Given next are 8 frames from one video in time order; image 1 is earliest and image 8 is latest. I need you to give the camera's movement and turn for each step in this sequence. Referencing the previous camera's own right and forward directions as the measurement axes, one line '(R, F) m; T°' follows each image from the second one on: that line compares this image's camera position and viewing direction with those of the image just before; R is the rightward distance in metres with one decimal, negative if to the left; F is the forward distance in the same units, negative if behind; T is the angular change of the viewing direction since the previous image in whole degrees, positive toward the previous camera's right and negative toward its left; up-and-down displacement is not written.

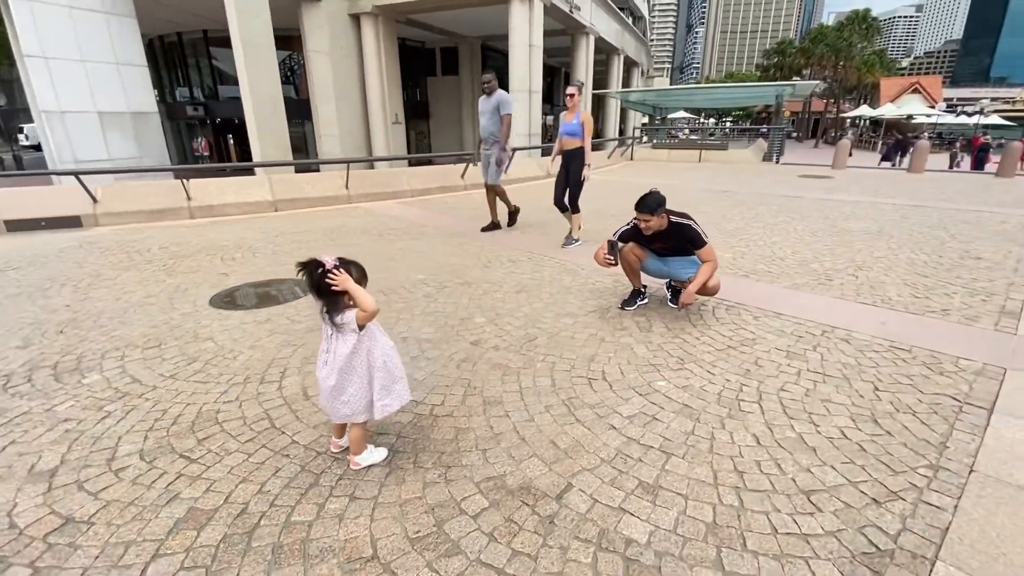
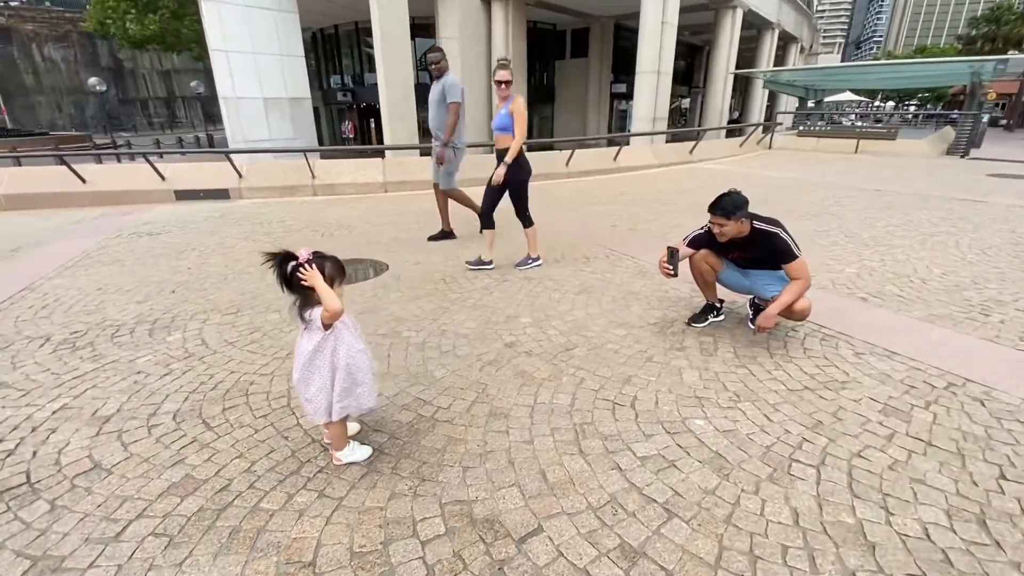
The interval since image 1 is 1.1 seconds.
(+0.6, +0.3) m; -14°
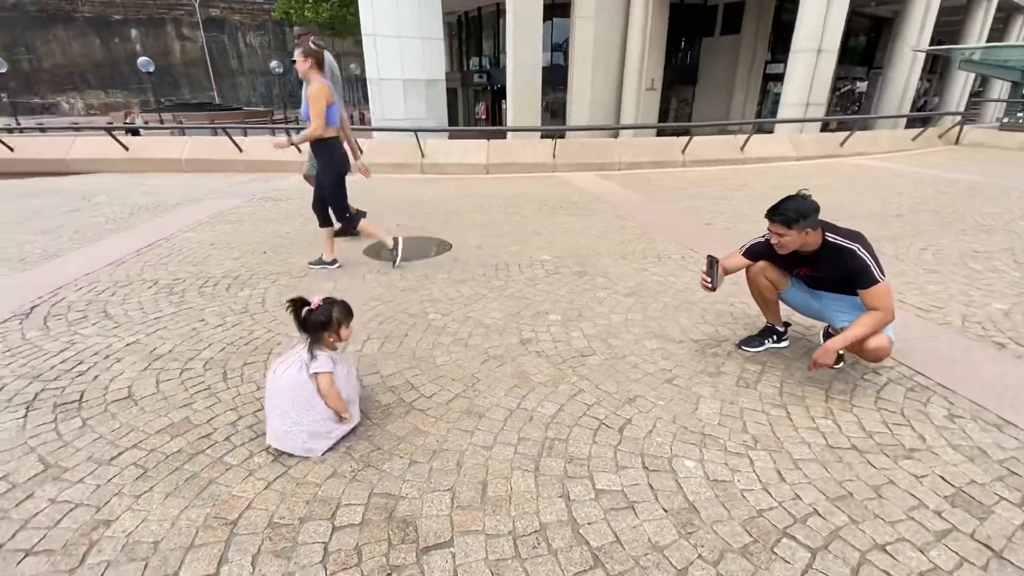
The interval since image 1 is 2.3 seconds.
(+0.7, +0.3) m; -14°
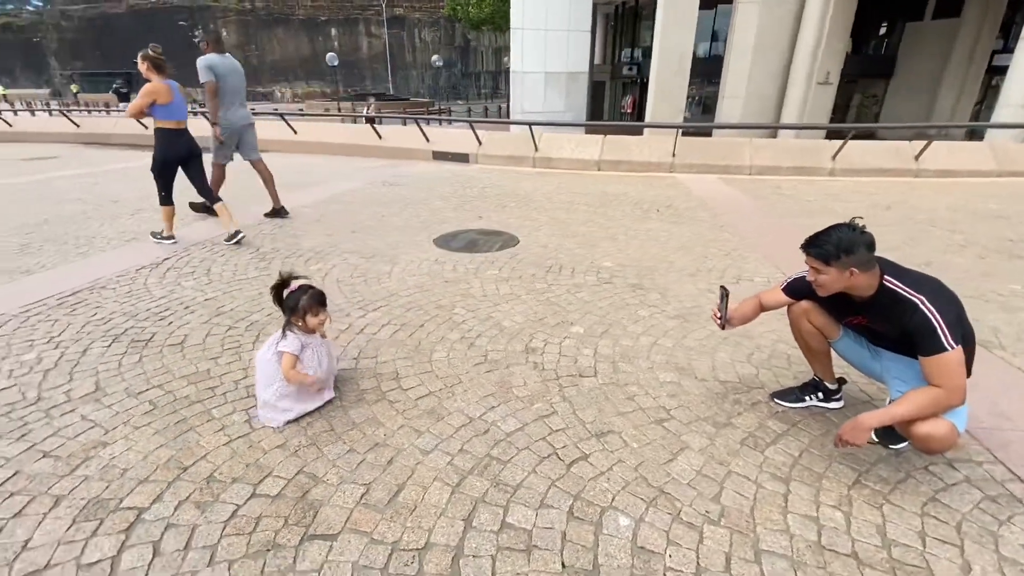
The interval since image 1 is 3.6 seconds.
(+0.8, +0.2) m; -16°
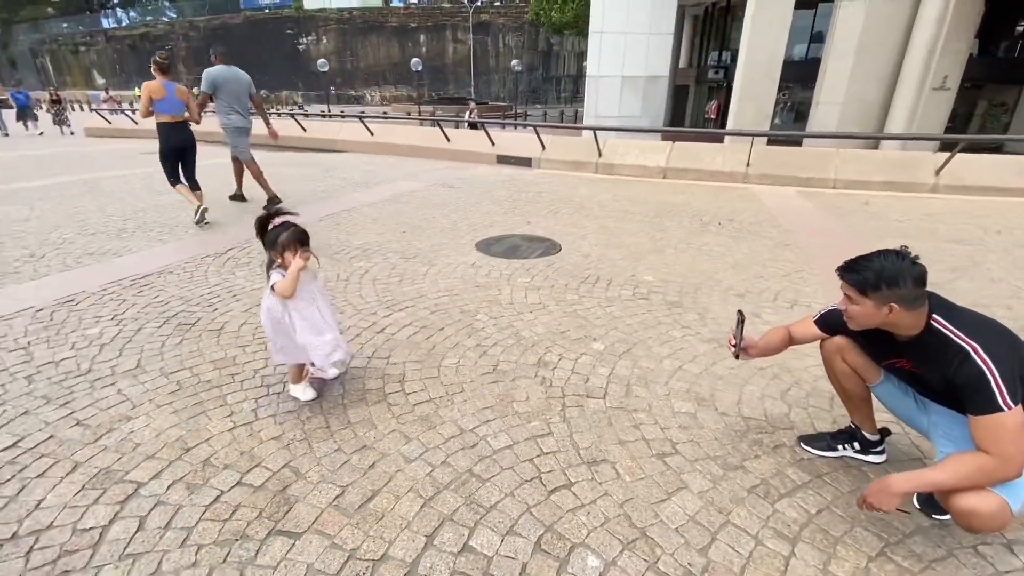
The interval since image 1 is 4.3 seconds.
(+0.4, +0.1) m; -8°
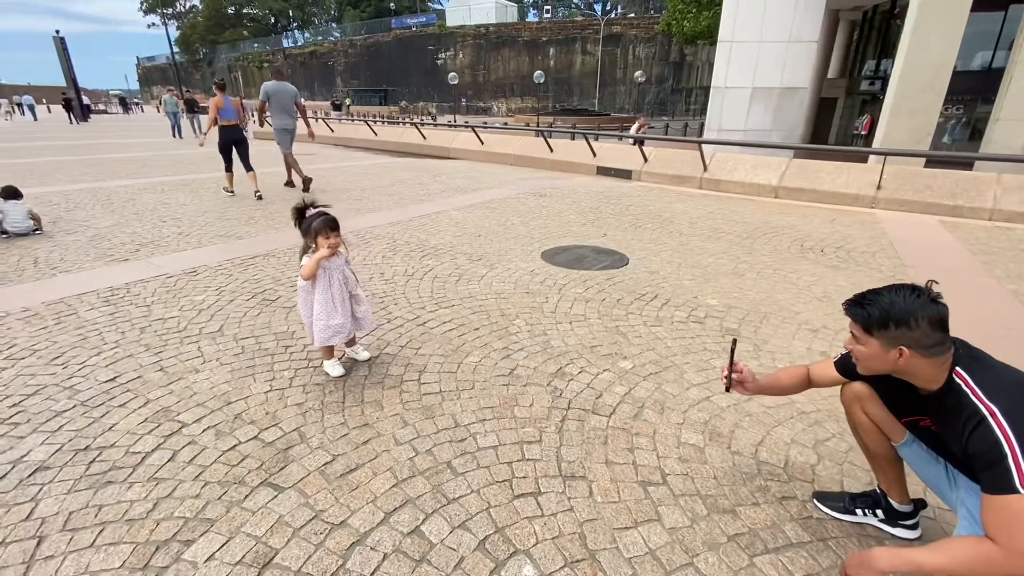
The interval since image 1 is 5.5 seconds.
(+0.6, 0.0) m; -13°
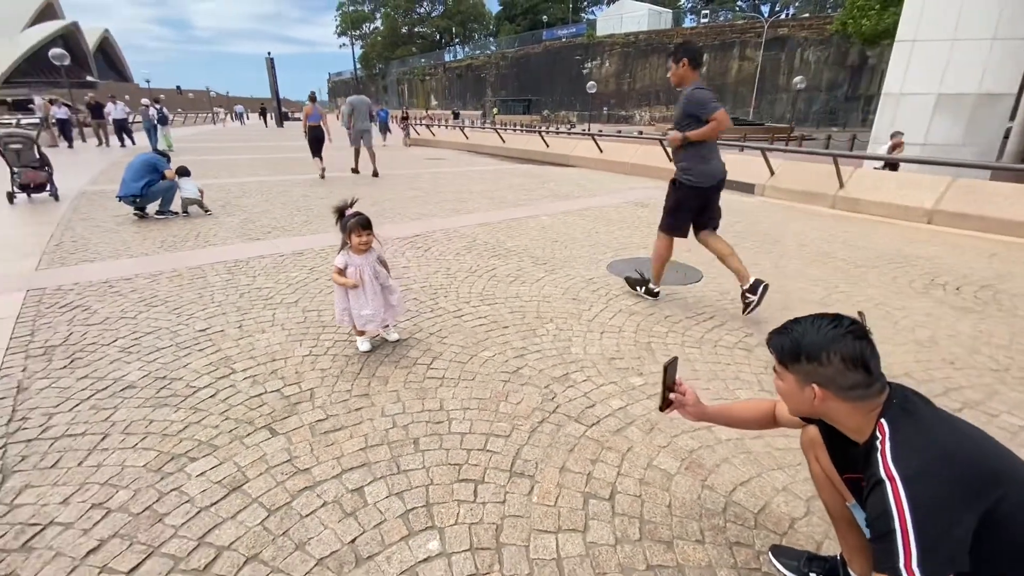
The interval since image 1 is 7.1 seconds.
(+0.8, 0.0) m; -15°
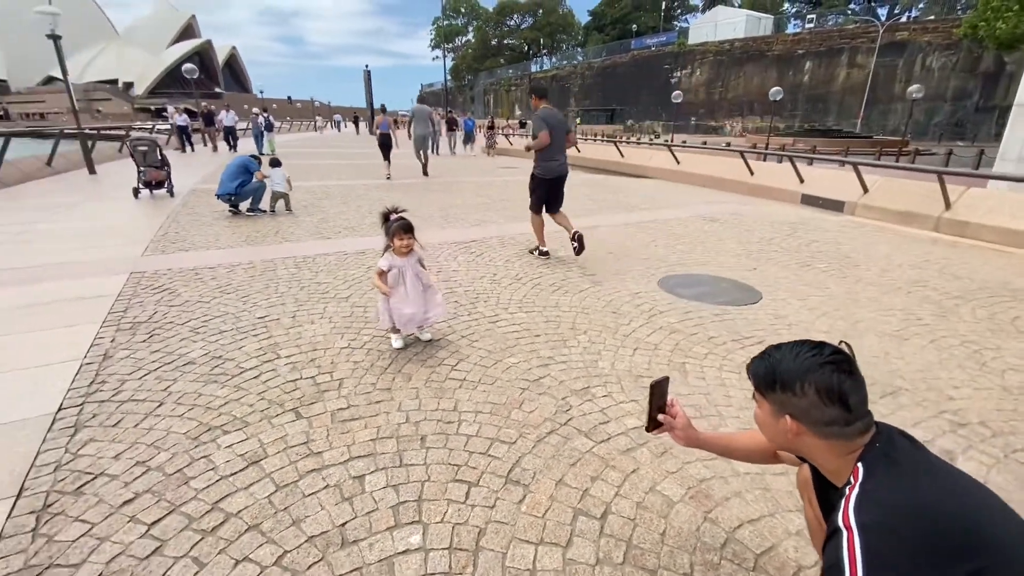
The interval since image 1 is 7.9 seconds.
(+0.3, 0.0) m; -9°
